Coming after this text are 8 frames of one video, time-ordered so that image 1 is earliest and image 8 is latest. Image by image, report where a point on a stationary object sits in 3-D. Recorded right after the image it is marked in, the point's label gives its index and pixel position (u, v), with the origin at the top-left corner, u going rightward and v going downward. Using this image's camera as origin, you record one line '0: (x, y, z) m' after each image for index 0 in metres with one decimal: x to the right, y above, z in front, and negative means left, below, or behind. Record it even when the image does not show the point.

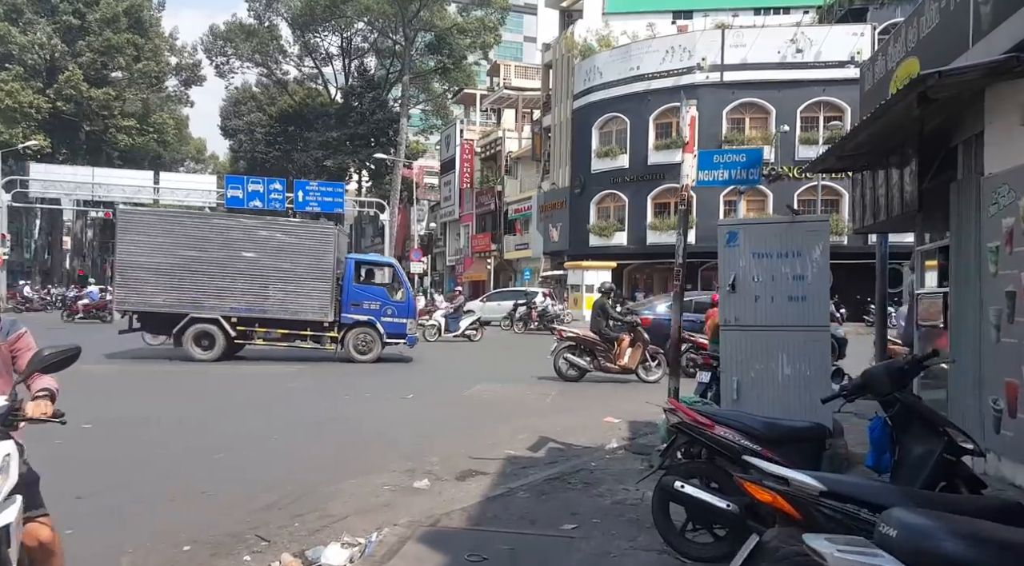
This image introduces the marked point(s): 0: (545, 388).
0: (+0.5, -1.4, +10.7) m
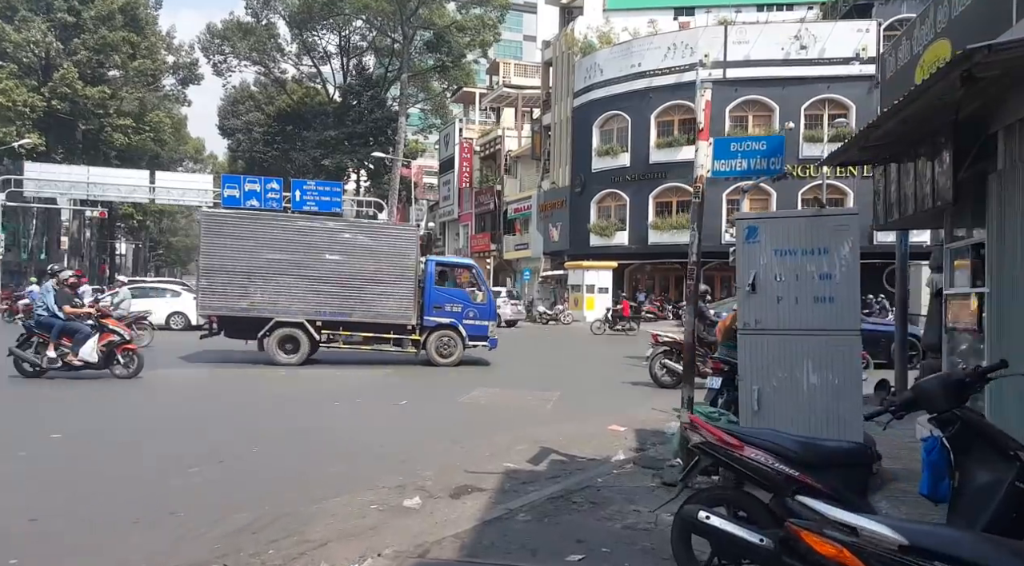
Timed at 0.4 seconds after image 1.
0: (+0.5, -1.4, +10.3) m
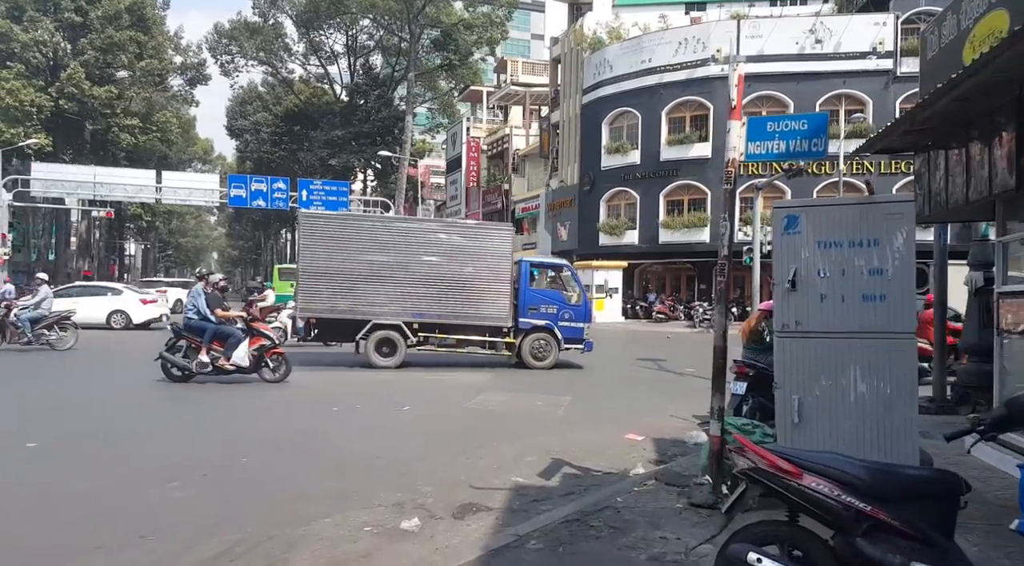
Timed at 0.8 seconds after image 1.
0: (+0.6, -1.4, +9.7) m
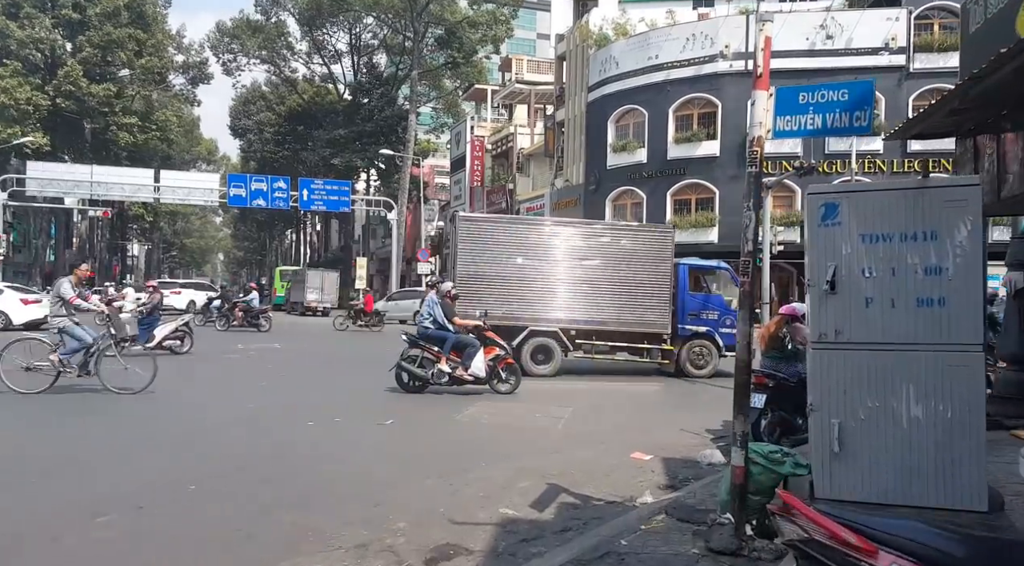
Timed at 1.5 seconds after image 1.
0: (+0.5, -1.4, +9.0) m
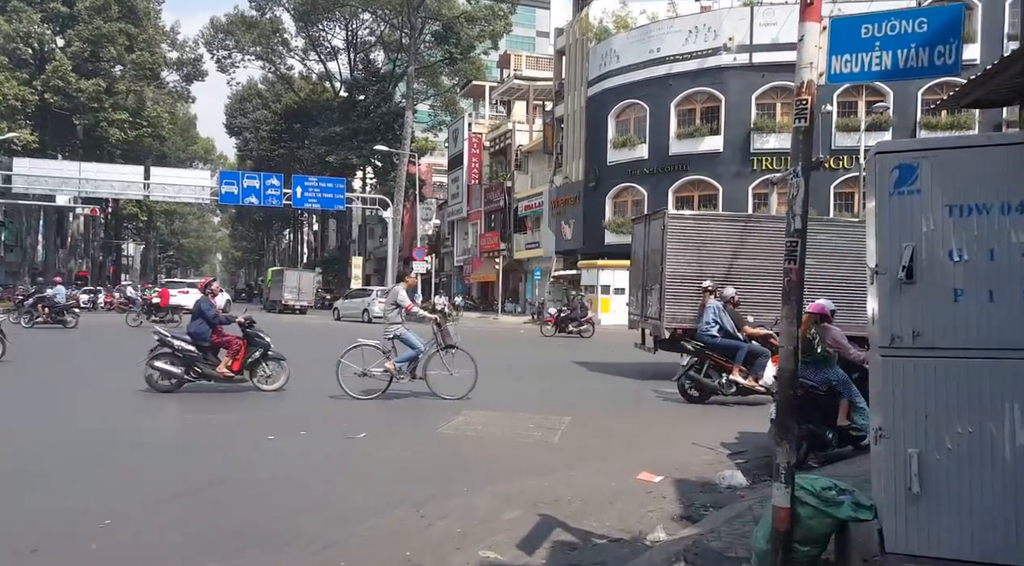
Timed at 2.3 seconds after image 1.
0: (+0.4, -1.3, +8.2) m
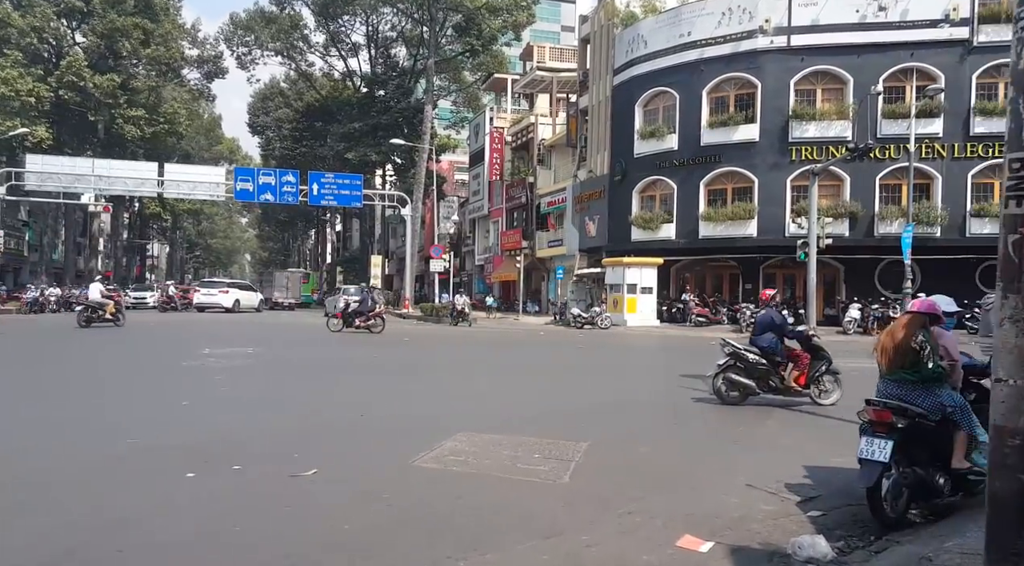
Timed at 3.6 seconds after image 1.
0: (+0.5, -1.3, +6.6) m
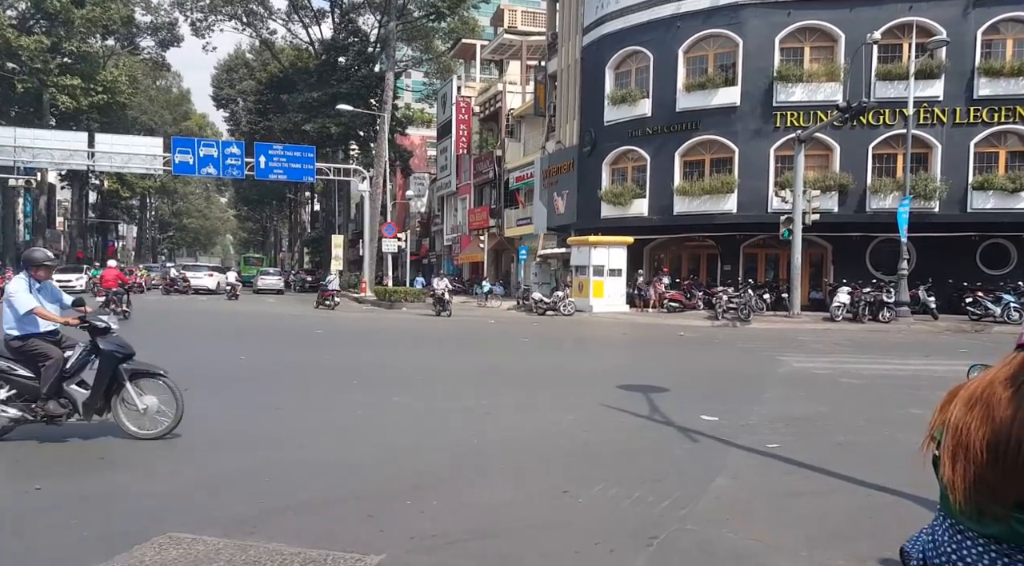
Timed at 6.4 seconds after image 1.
0: (-0.7, -1.2, +3.8) m
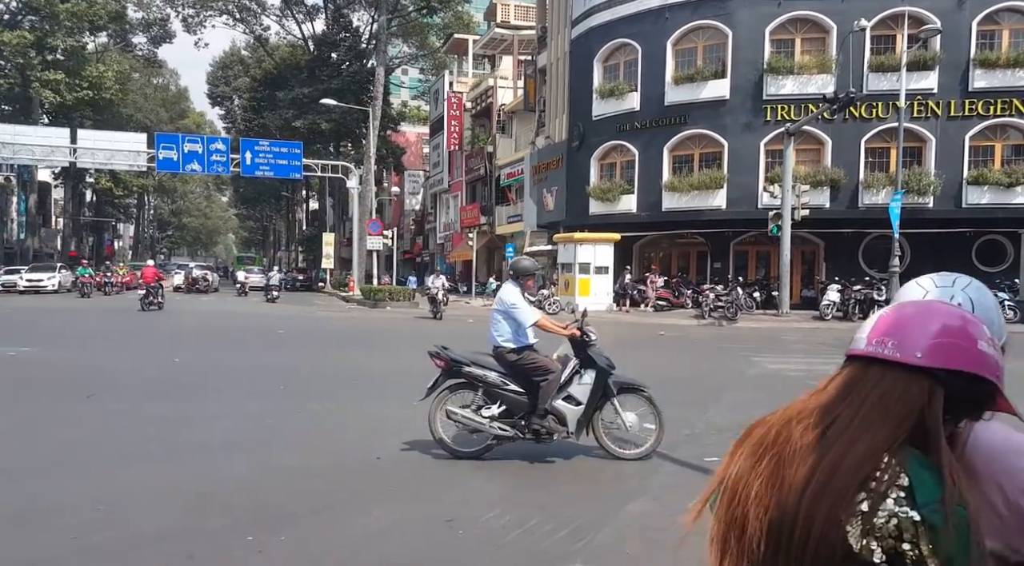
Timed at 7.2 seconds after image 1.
0: (-1.2, -1.2, +3.3) m
